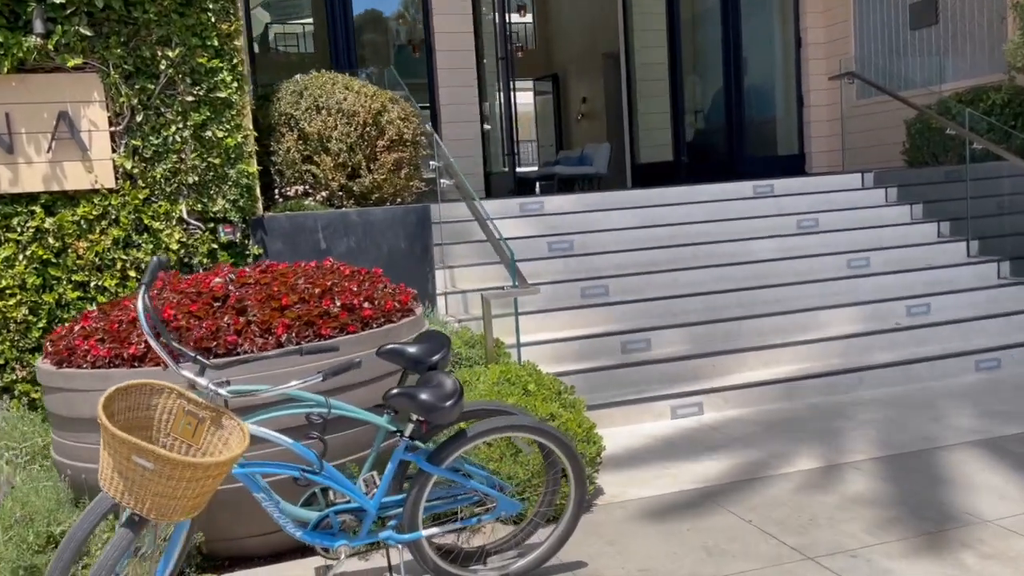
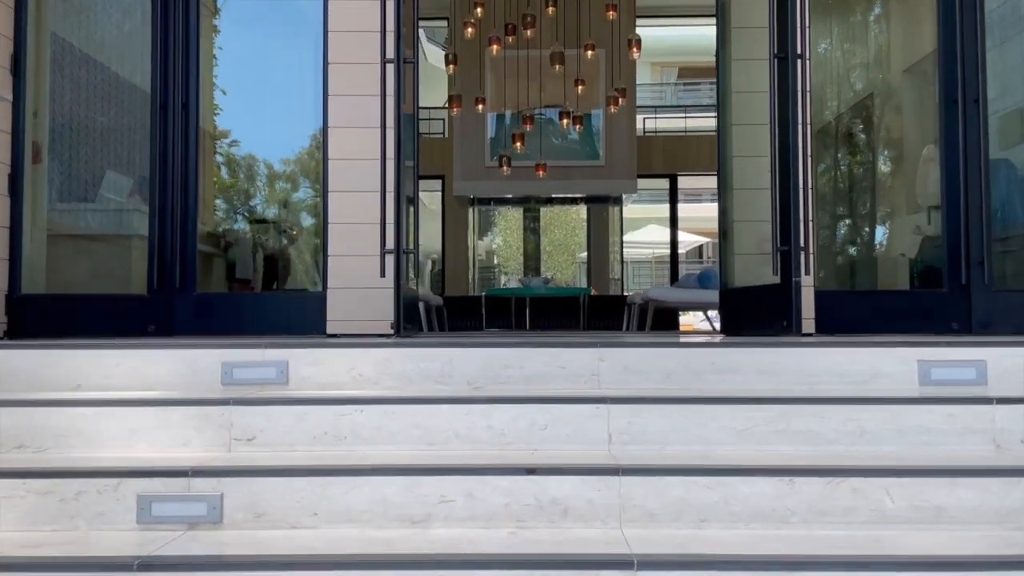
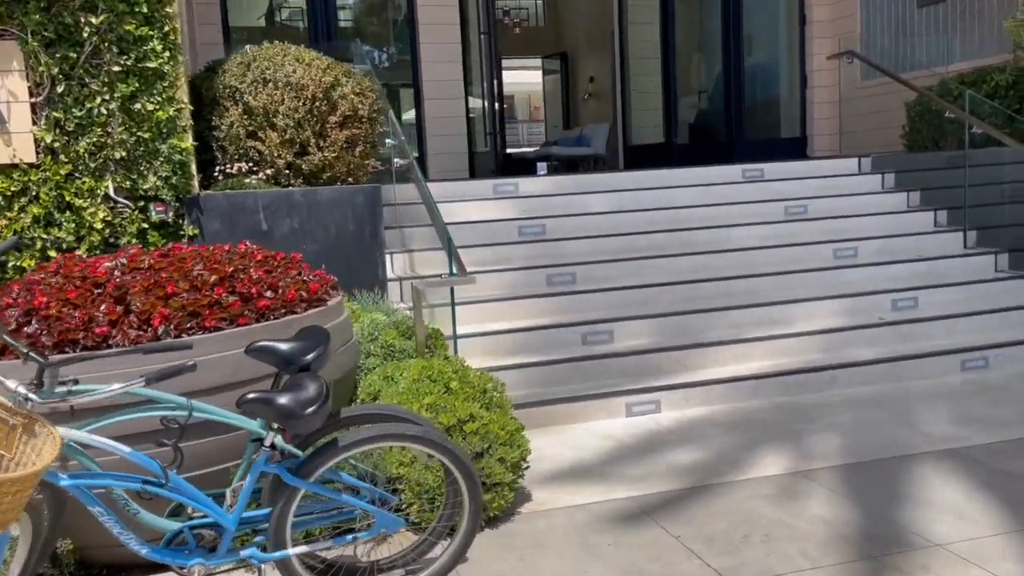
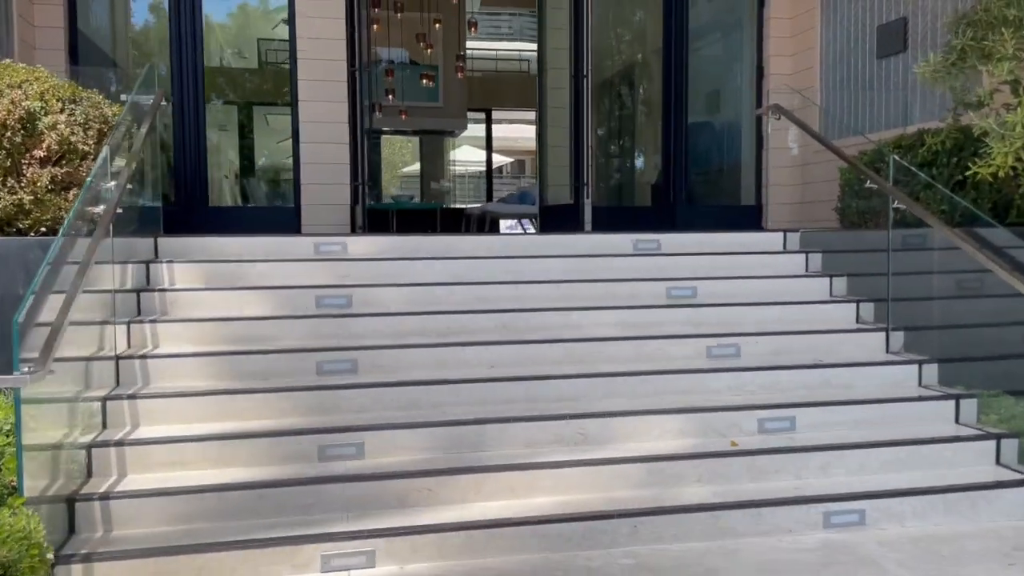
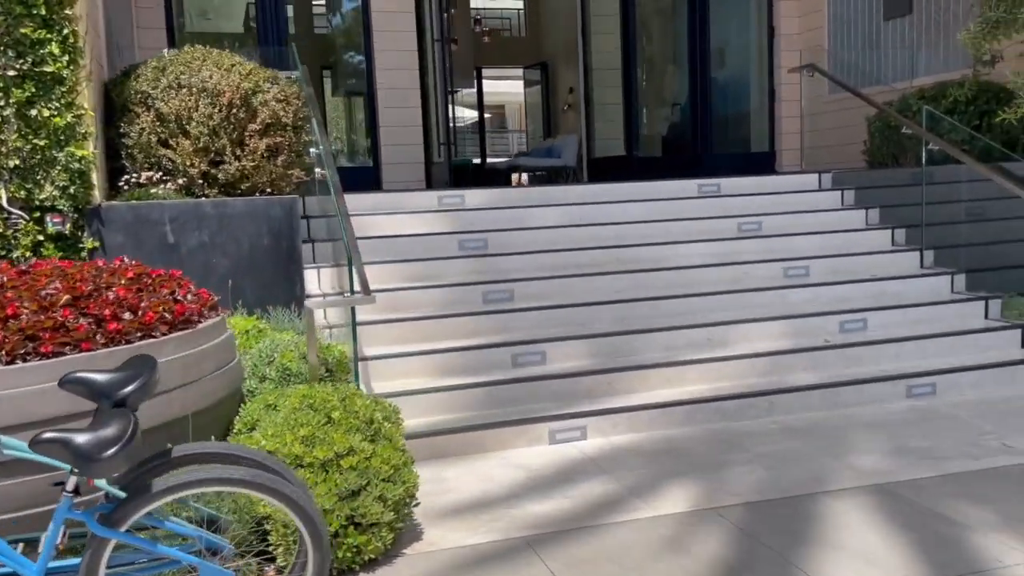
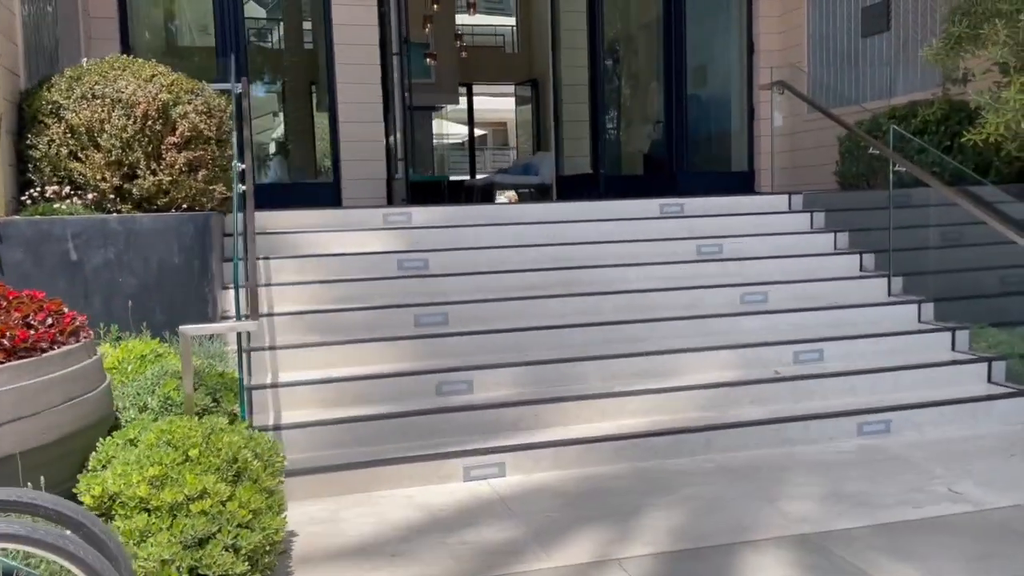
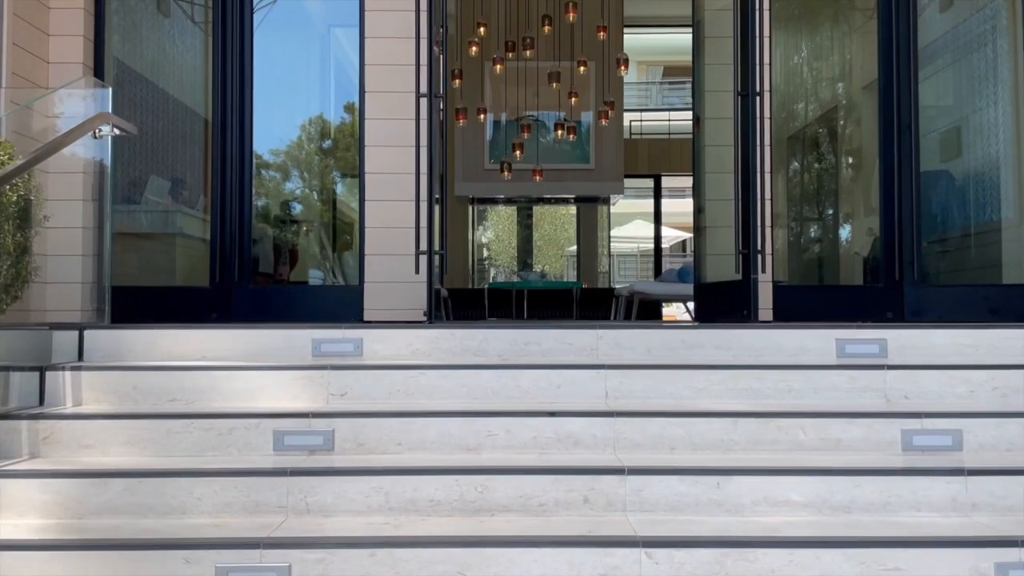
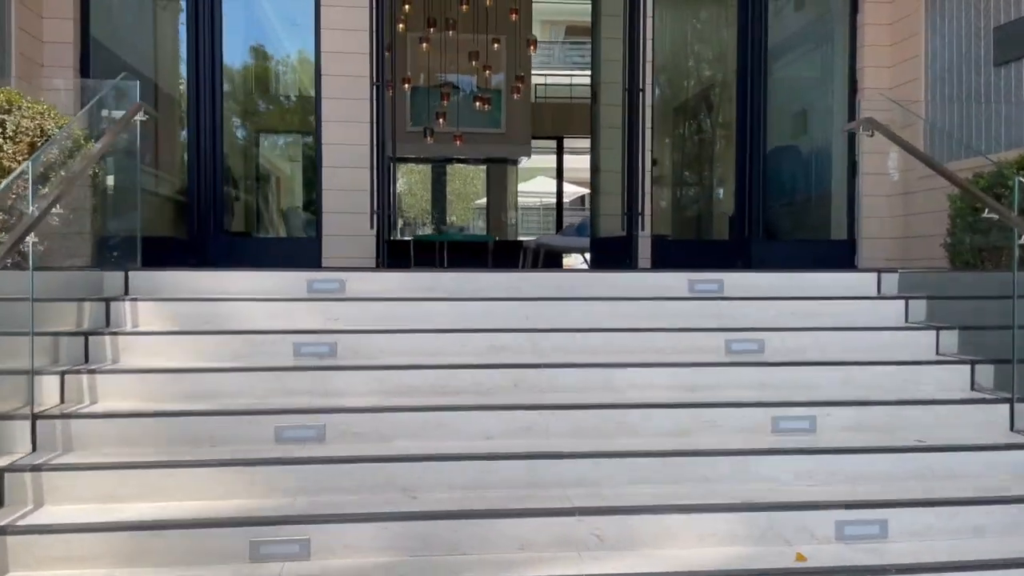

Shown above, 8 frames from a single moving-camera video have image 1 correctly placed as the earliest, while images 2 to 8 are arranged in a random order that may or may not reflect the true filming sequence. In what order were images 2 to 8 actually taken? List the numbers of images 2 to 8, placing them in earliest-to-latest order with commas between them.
3, 5, 6, 4, 8, 7, 2
